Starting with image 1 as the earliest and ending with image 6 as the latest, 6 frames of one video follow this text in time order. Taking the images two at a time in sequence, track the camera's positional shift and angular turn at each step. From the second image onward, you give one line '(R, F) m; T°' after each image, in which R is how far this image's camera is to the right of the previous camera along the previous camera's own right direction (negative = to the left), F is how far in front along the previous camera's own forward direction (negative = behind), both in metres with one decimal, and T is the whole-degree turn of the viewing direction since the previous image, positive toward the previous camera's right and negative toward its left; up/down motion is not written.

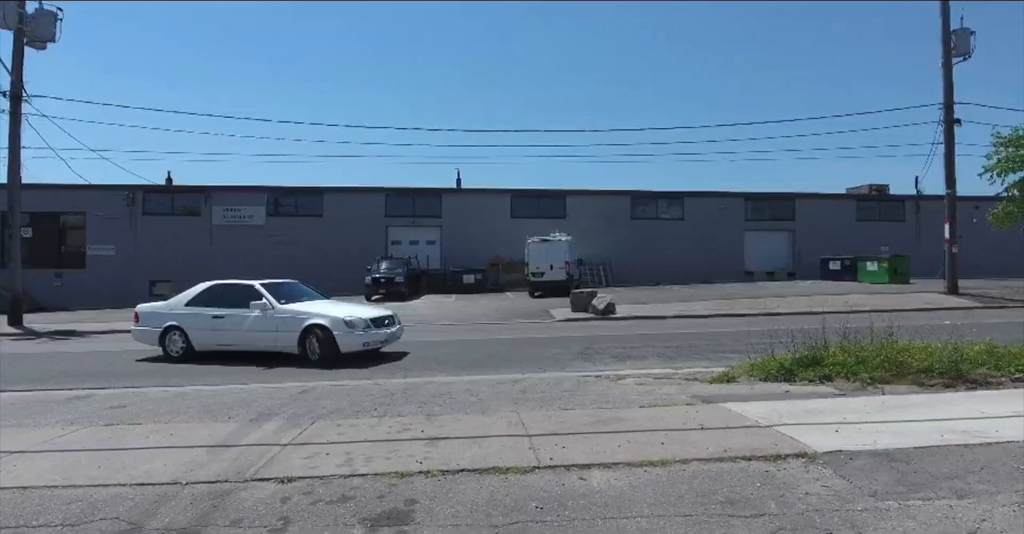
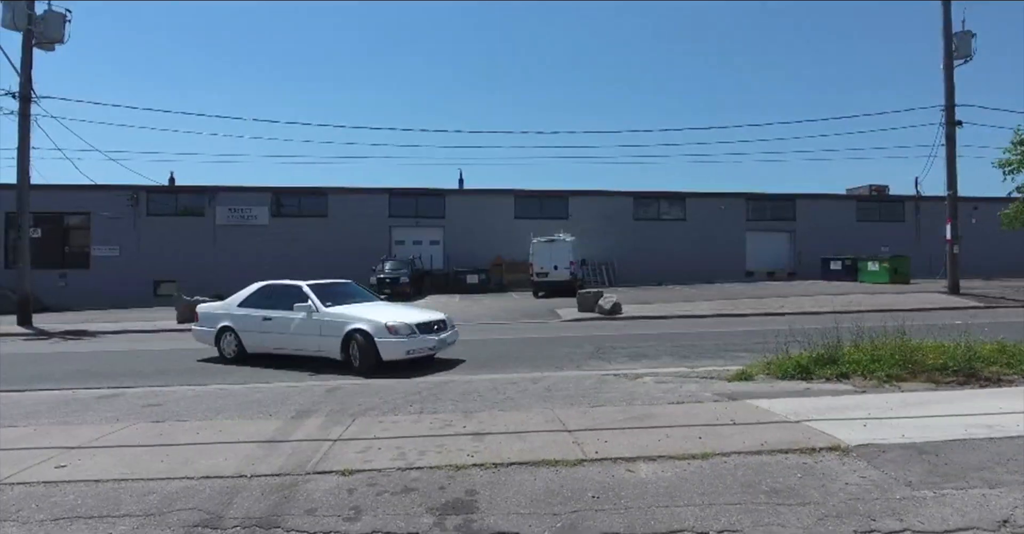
(-0.5, -0.3) m; 0°
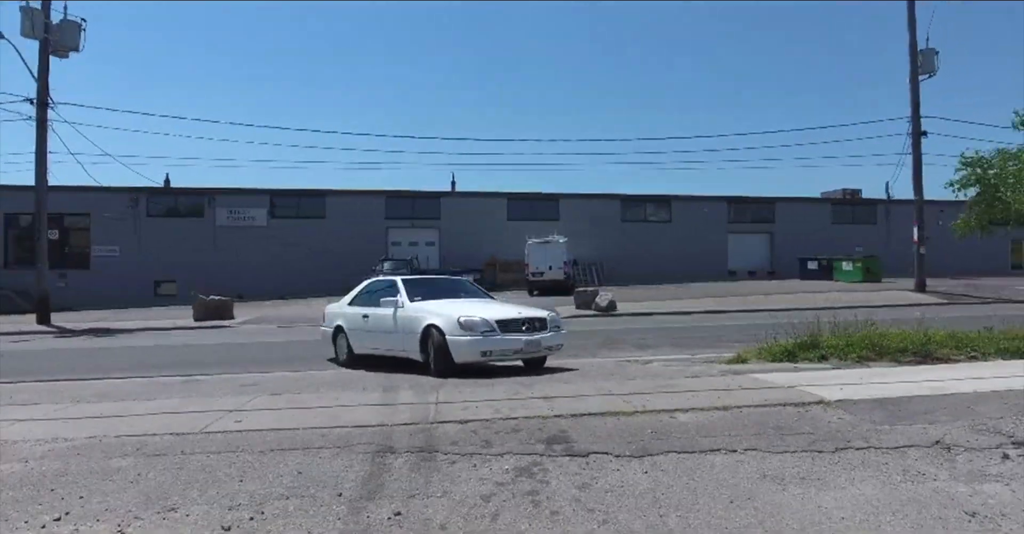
(-1.2, -1.9) m; +2°
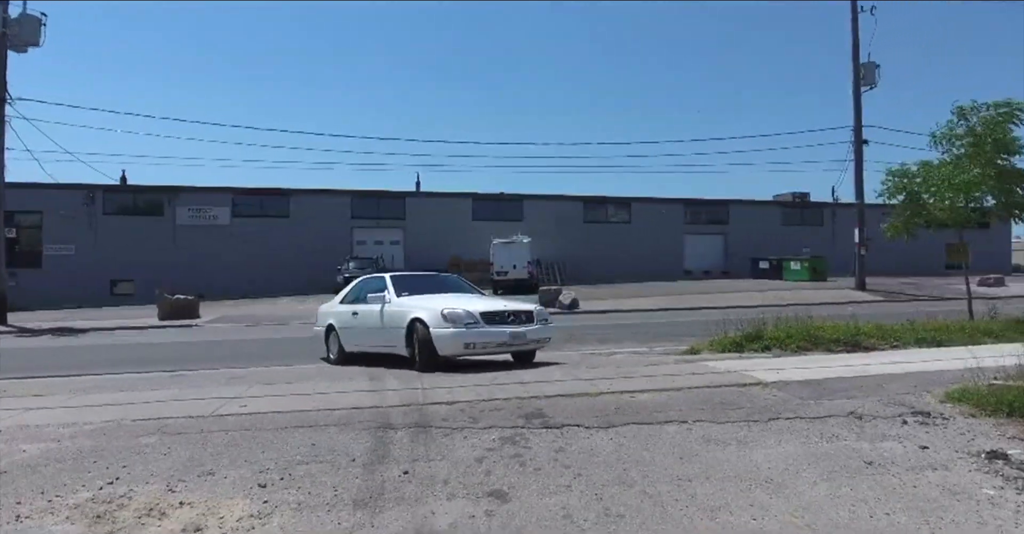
(-0.3, -1.0) m; +4°
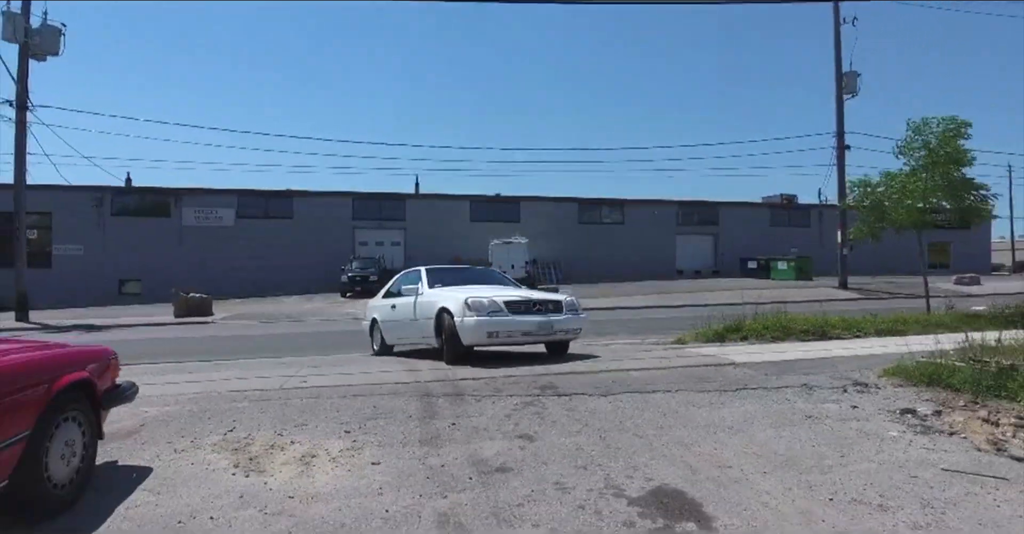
(-0.4, -1.8) m; +1°
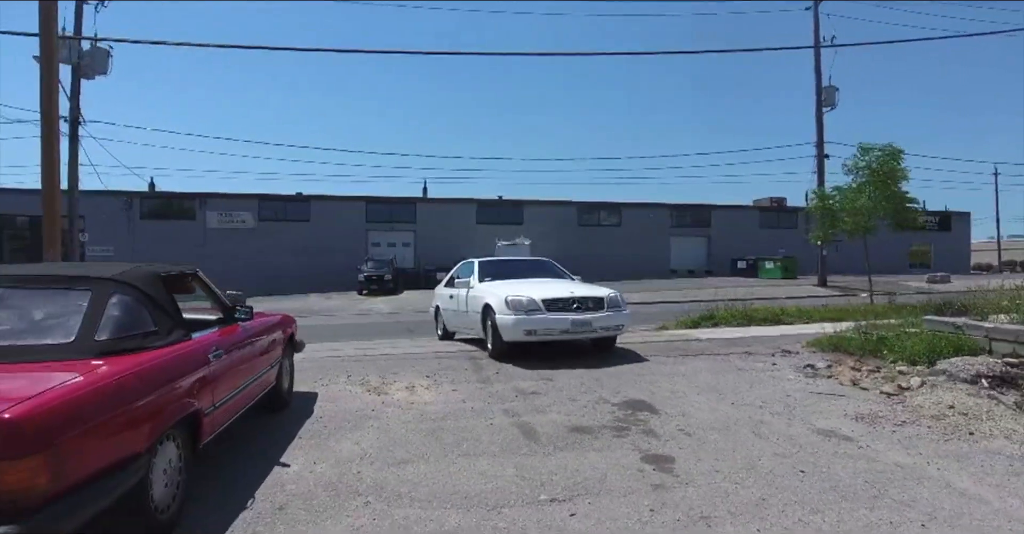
(-0.5, -3.6) m; 0°
